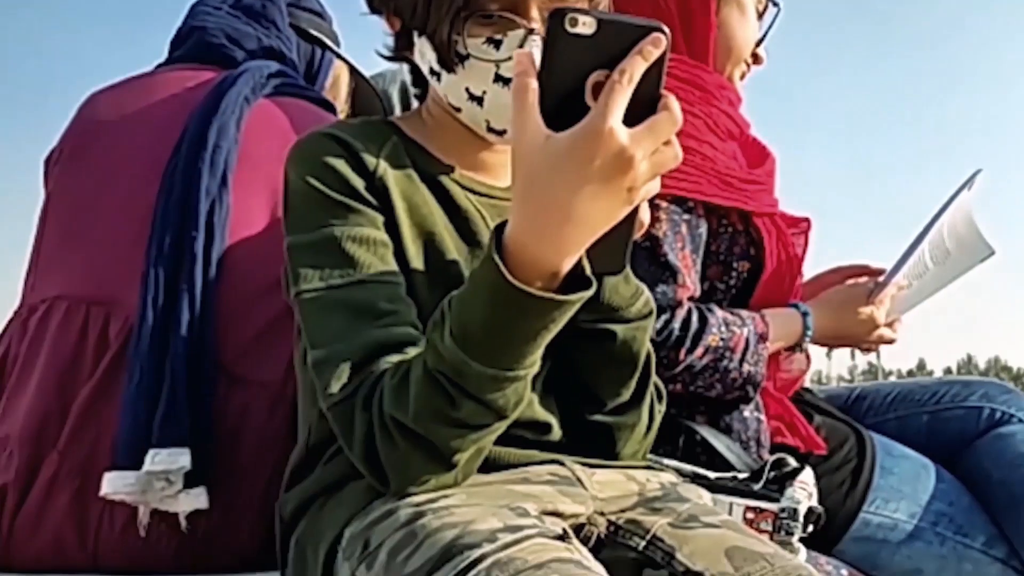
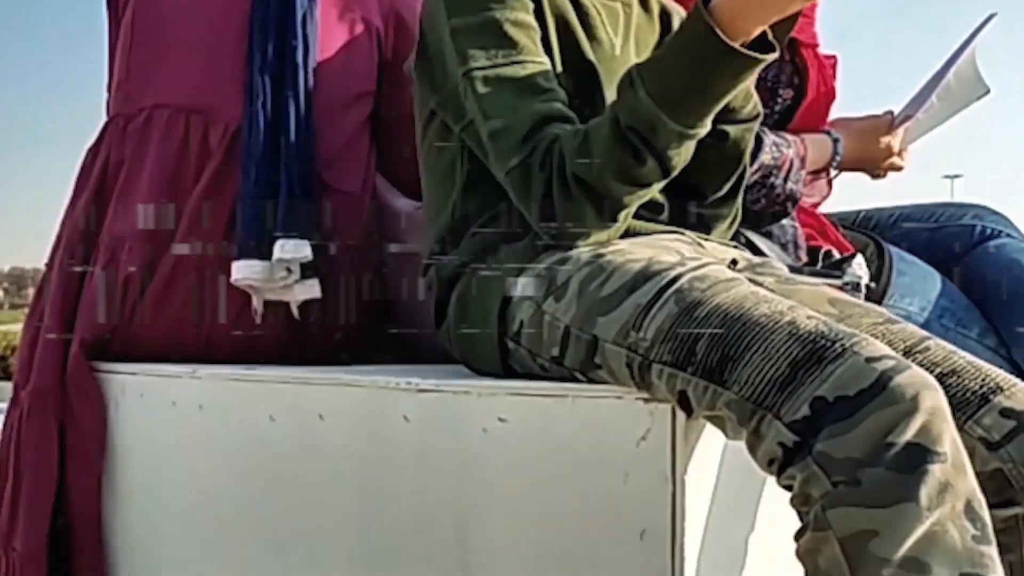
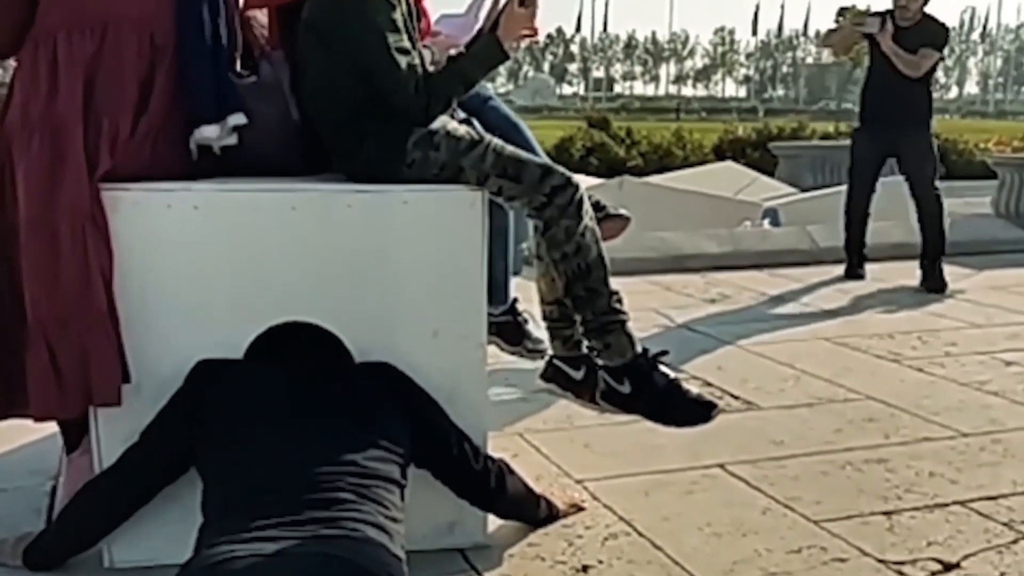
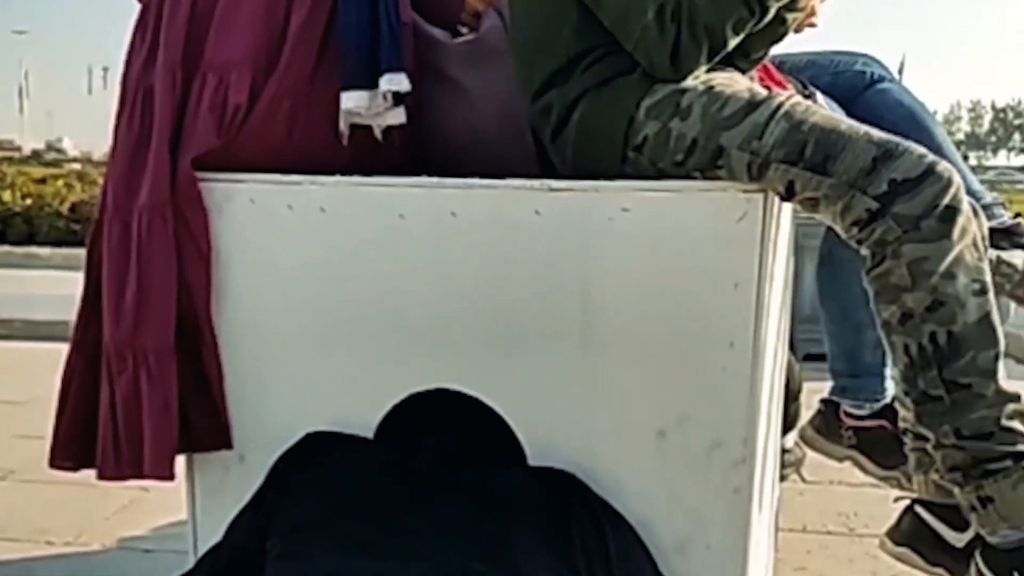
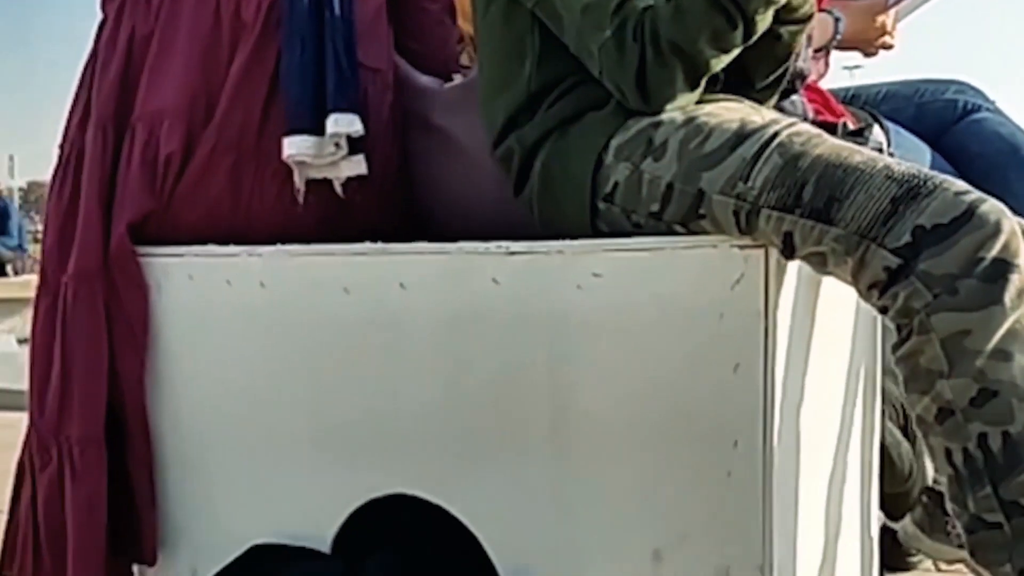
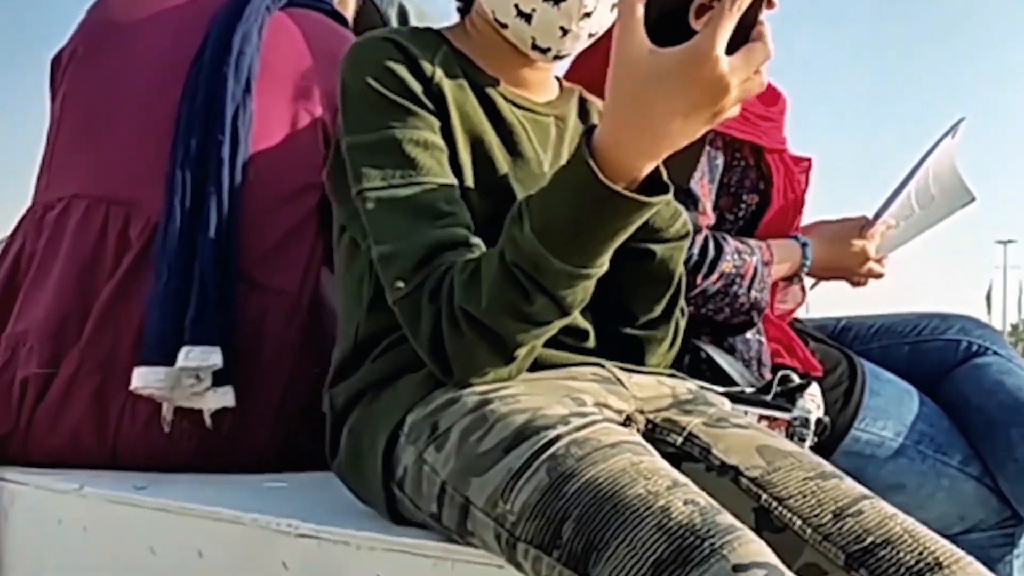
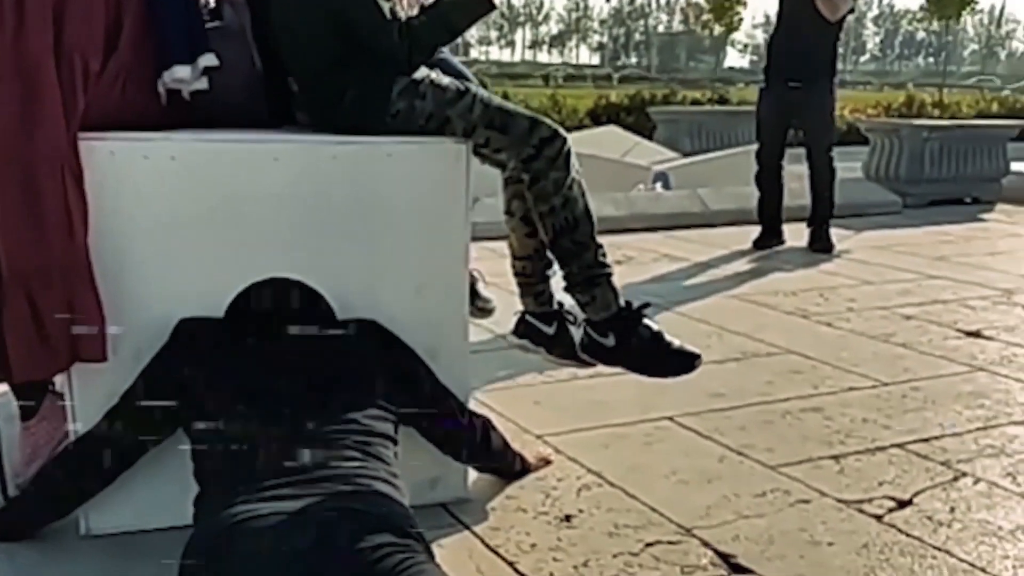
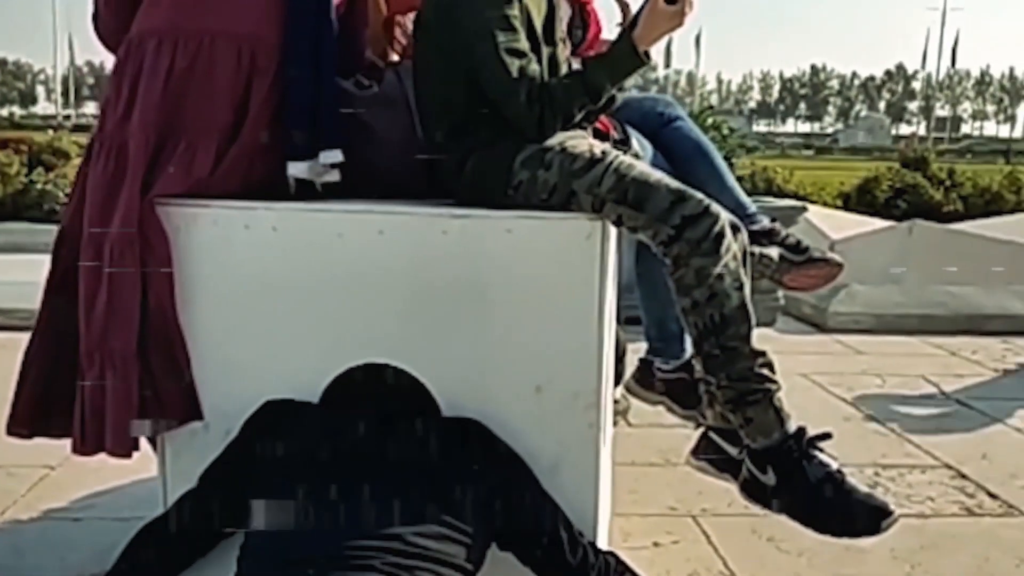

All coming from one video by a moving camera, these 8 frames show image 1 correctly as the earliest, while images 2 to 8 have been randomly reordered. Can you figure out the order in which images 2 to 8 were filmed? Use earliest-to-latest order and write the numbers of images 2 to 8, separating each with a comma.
6, 2, 5, 4, 8, 3, 7
